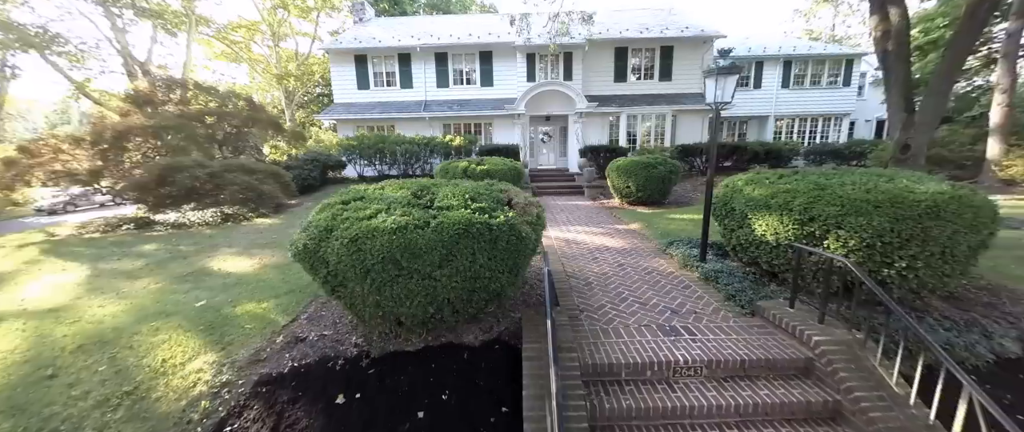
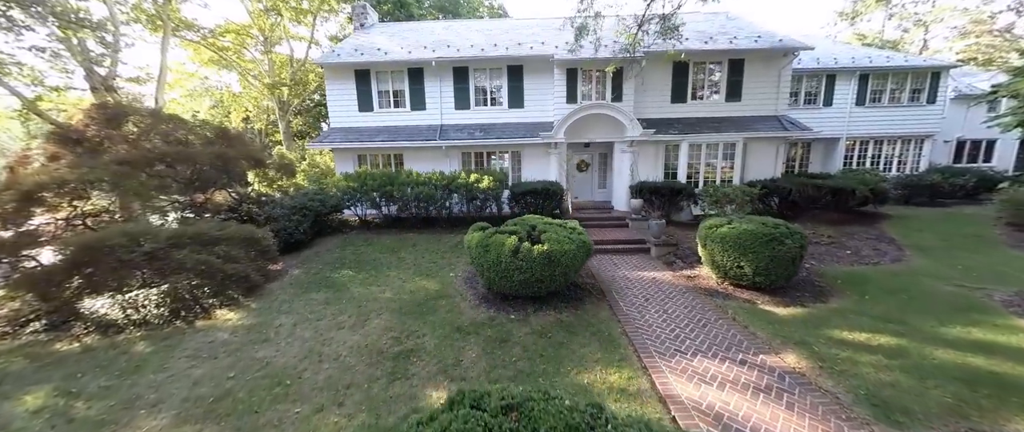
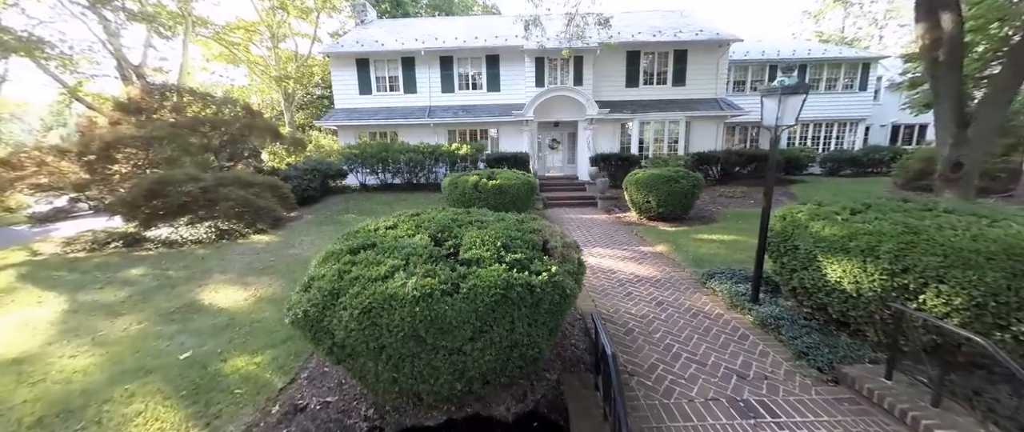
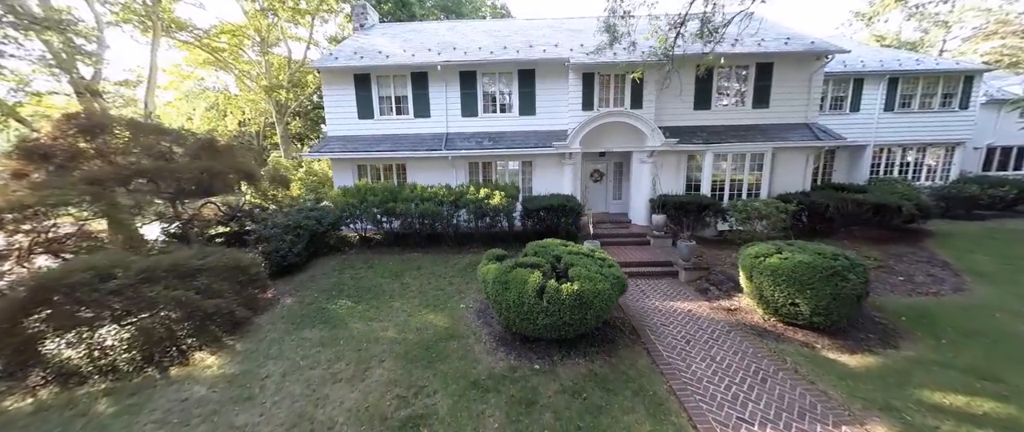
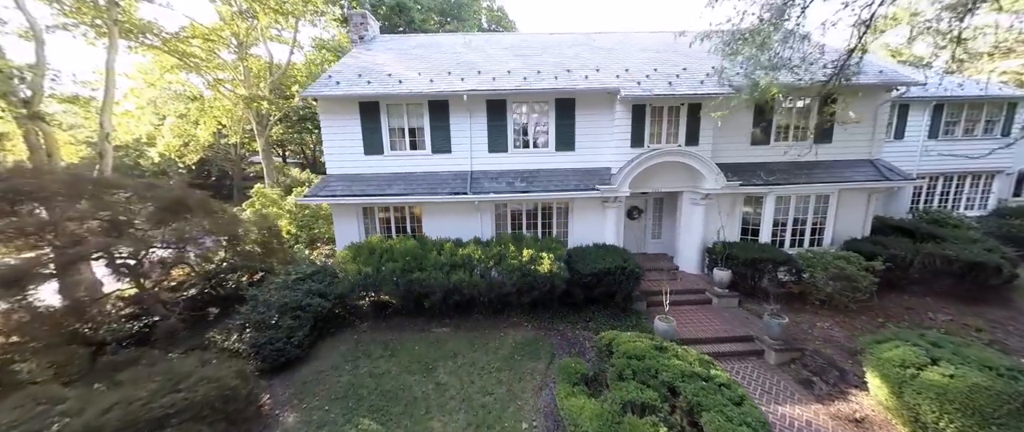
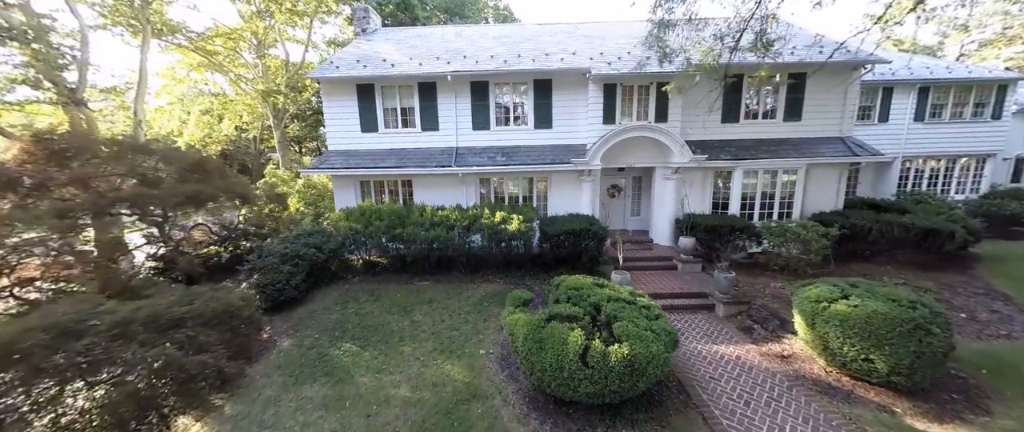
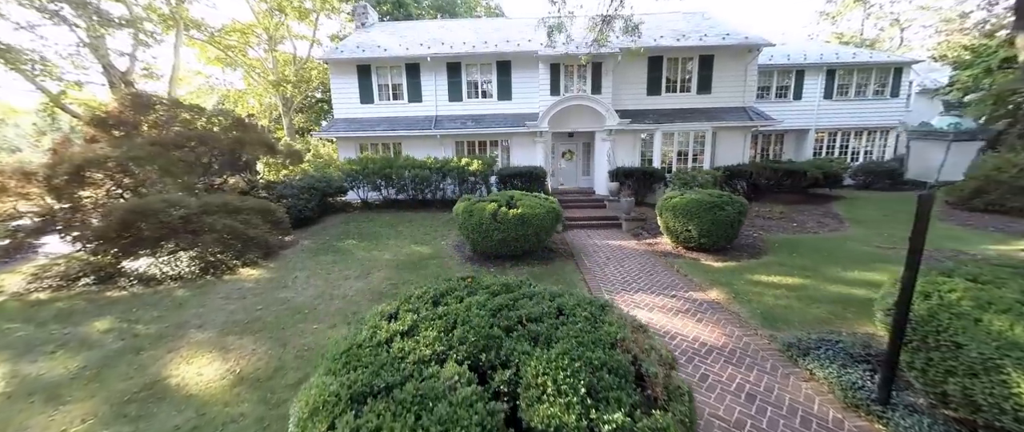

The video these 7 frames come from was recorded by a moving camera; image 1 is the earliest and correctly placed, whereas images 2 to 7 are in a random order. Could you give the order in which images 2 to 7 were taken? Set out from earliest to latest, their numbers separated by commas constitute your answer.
3, 7, 2, 4, 6, 5
